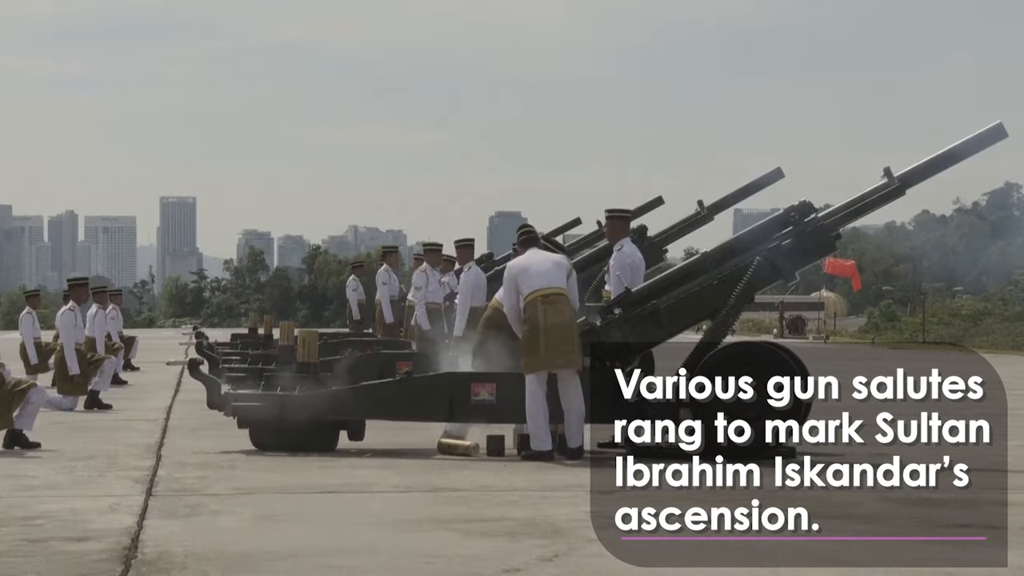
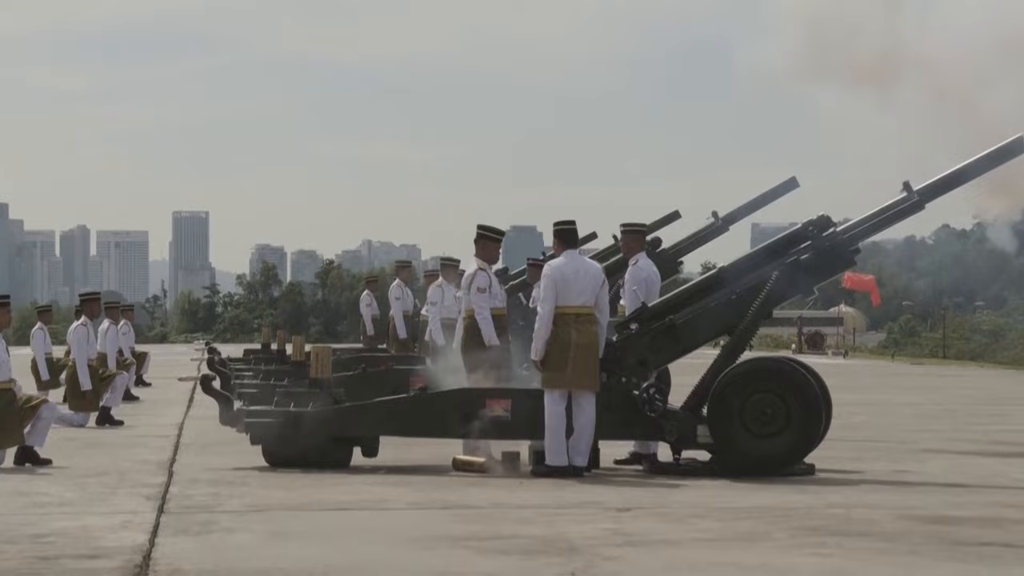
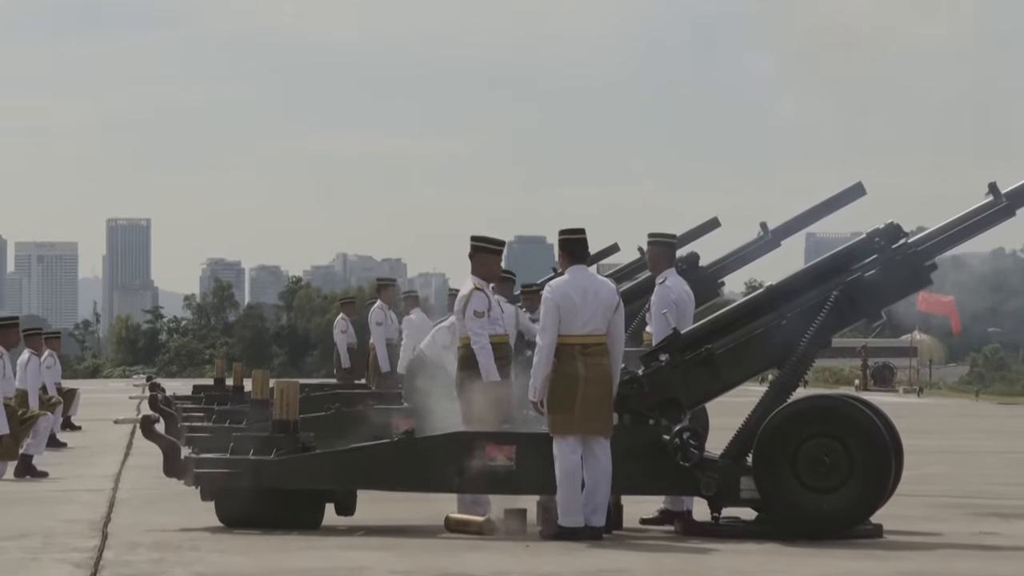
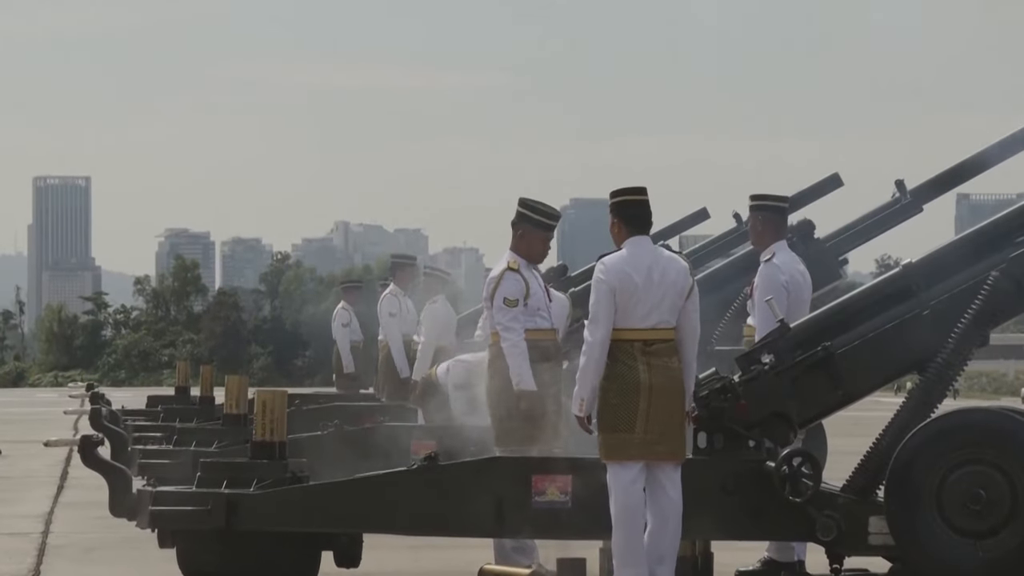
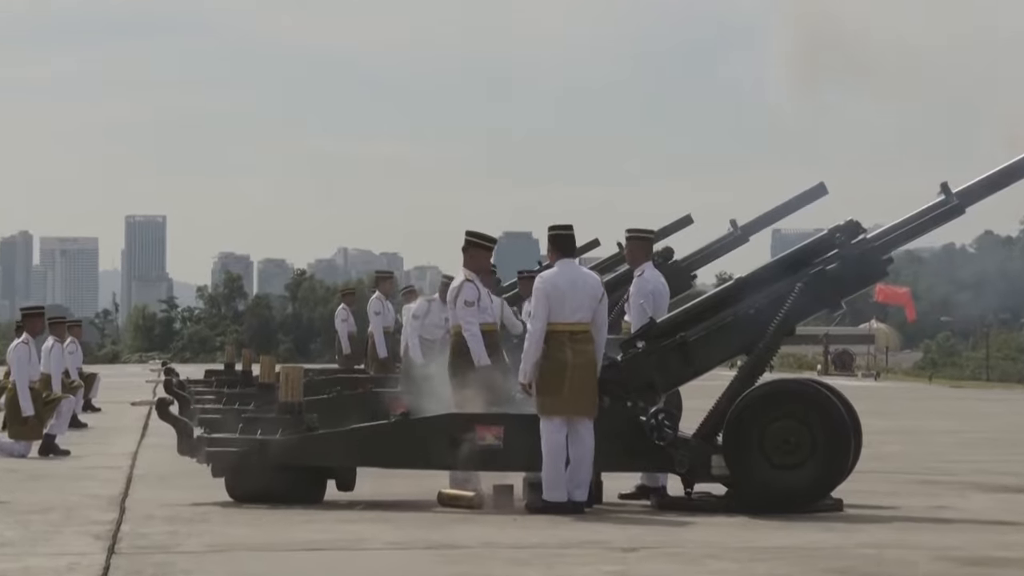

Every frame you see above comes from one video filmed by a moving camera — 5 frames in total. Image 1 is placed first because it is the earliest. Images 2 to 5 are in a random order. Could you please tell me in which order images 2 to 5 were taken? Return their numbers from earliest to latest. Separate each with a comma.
2, 5, 3, 4
